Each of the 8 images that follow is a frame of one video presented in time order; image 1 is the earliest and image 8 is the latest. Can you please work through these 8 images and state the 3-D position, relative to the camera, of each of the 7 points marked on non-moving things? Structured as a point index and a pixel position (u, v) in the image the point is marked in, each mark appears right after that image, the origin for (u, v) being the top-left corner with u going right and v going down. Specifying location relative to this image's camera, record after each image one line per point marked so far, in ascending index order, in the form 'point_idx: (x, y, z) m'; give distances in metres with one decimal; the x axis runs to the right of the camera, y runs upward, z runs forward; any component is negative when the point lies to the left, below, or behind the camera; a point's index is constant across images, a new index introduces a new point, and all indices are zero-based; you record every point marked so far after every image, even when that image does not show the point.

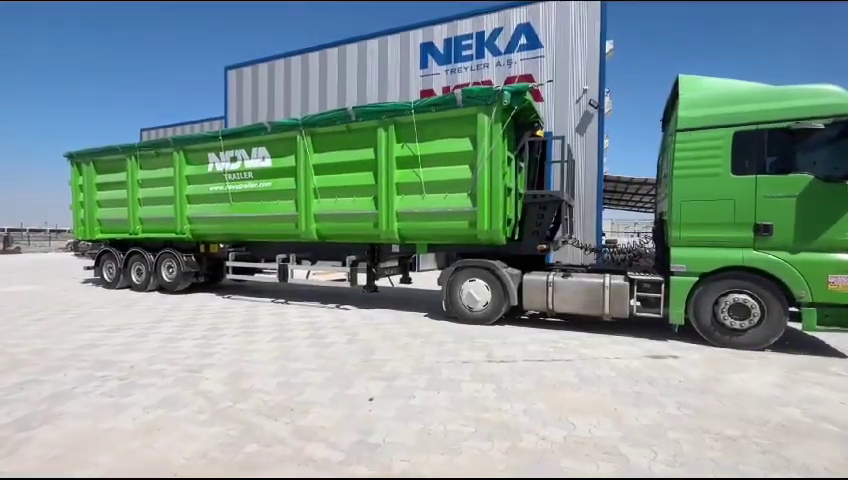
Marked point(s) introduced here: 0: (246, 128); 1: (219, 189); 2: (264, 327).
0: (-3.7, +2.4, +9.1) m
1: (-4.6, +1.1, +9.6) m
2: (-2.6, -1.4, +6.9) m
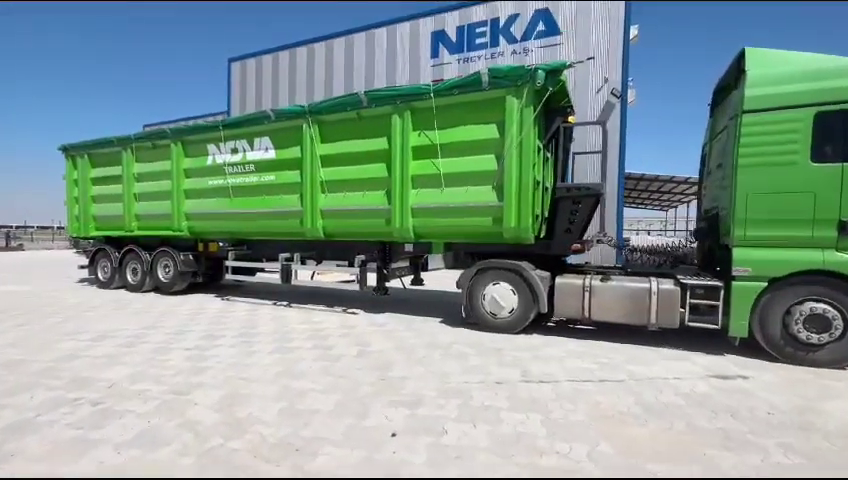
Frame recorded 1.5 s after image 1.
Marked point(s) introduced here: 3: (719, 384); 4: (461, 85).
0: (-3.4, +2.4, +8.4) m
1: (-4.3, +1.2, +8.9) m
2: (-2.3, -1.4, +6.3) m
3: (+2.8, -1.4, +4.1) m
4: (+0.5, +2.3, +6.4) m
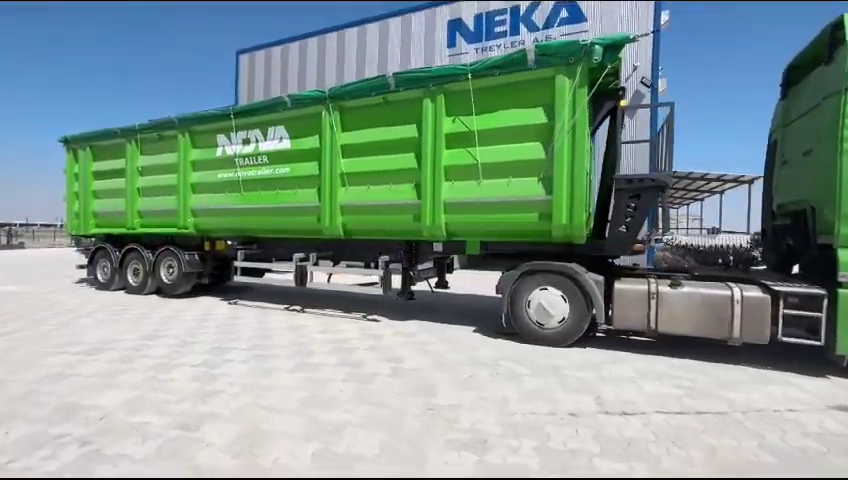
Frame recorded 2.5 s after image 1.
0: (-2.9, +2.5, +7.6) m
1: (-3.8, +1.2, +8.2) m
2: (-1.9, -1.4, +5.5) m
3: (+3.3, -1.4, +3.3) m
4: (+1.0, +2.3, +5.6) m
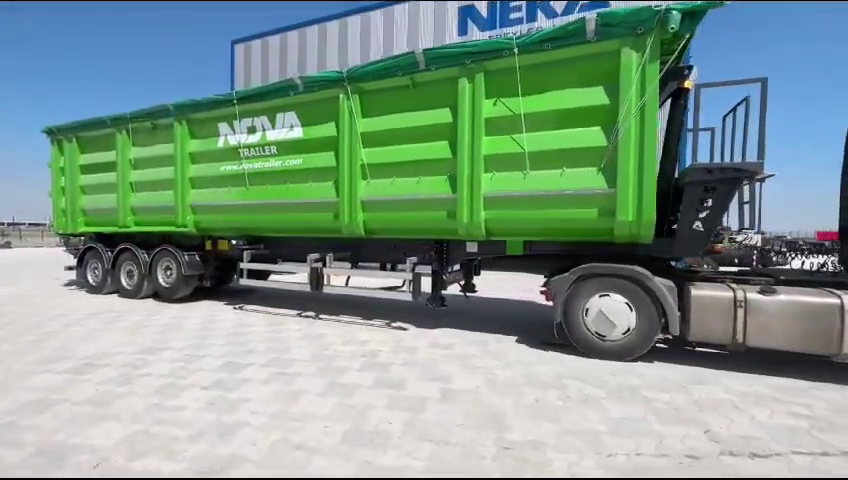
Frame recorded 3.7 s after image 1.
0: (-2.5, +2.5, +6.9) m
1: (-3.3, +1.2, +7.4) m
2: (-1.4, -1.4, +4.8) m
3: (+3.8, -1.4, +2.6) m
4: (+1.5, +2.3, +4.9) m
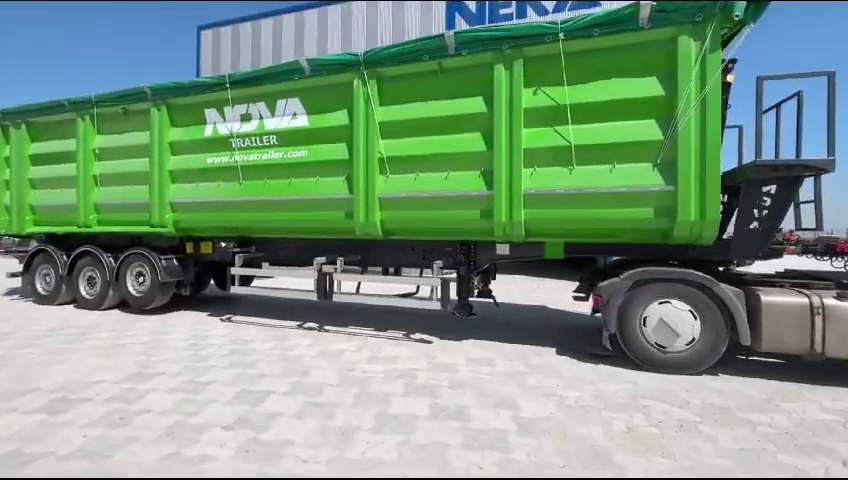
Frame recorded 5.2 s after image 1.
0: (-2.2, +2.5, +6.0) m
1: (-3.1, +1.2, +6.5) m
2: (-0.9, -1.4, +4.1) m
3: (+4.5, -1.4, +2.4) m
4: (+2.0, +2.3, +4.5) m
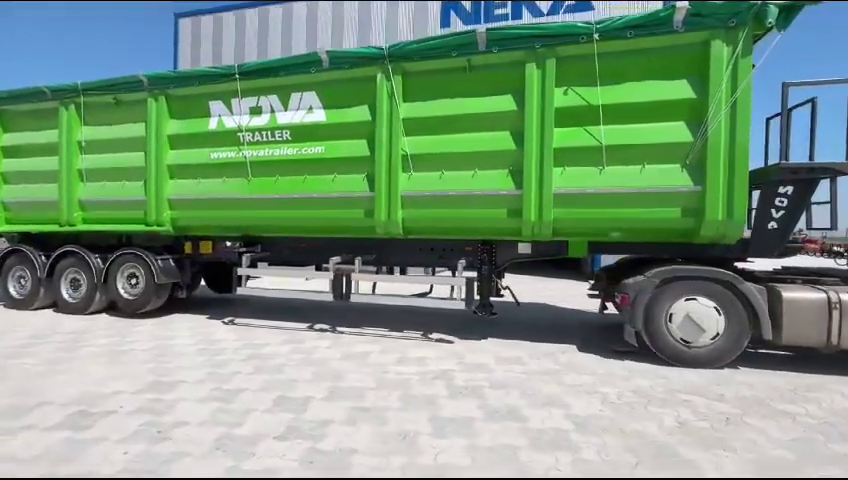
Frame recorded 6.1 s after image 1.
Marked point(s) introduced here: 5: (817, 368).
0: (-1.9, +2.5, +5.8) m
1: (-2.8, +1.2, +6.2) m
2: (-0.5, -1.4, +4.0) m
3: (+5.0, -1.4, +2.7) m
4: (+2.3, +2.3, +4.6) m
5: (+4.2, -1.3, +4.5) m
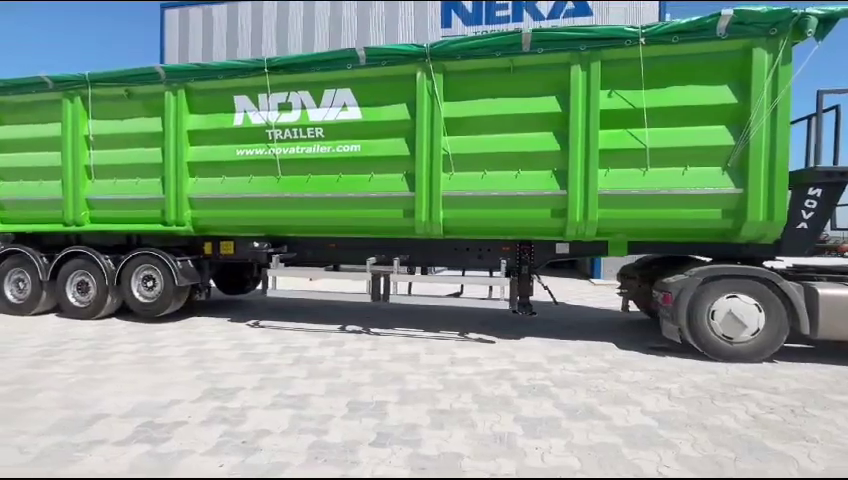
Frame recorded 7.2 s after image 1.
0: (-1.4, +2.5, +5.7) m
1: (-2.4, +1.2, +6.0) m
2: (+0.2, -1.4, +3.9) m
3: (+5.7, -1.4, +3.1) m
4: (+2.9, +2.3, +4.7) m
5: (+4.8, -1.3, +4.8) m
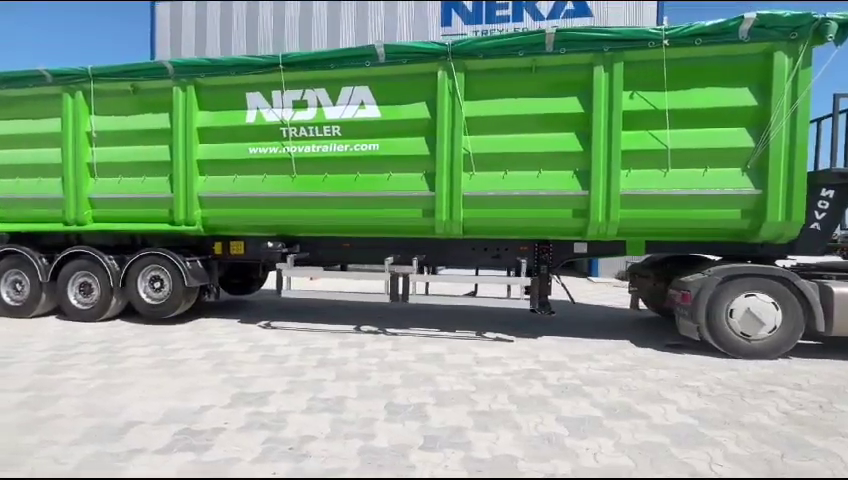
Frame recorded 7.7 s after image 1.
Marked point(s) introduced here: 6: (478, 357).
0: (-1.1, +2.5, +5.6) m
1: (-2.1, +1.2, +5.9) m
2: (+0.5, -1.4, +3.9) m
3: (+6.1, -1.4, +3.3) m
4: (+3.2, +2.3, +4.8) m
5: (+5.1, -1.3, +5.0) m
6: (+0.6, -1.3, +4.9) m
